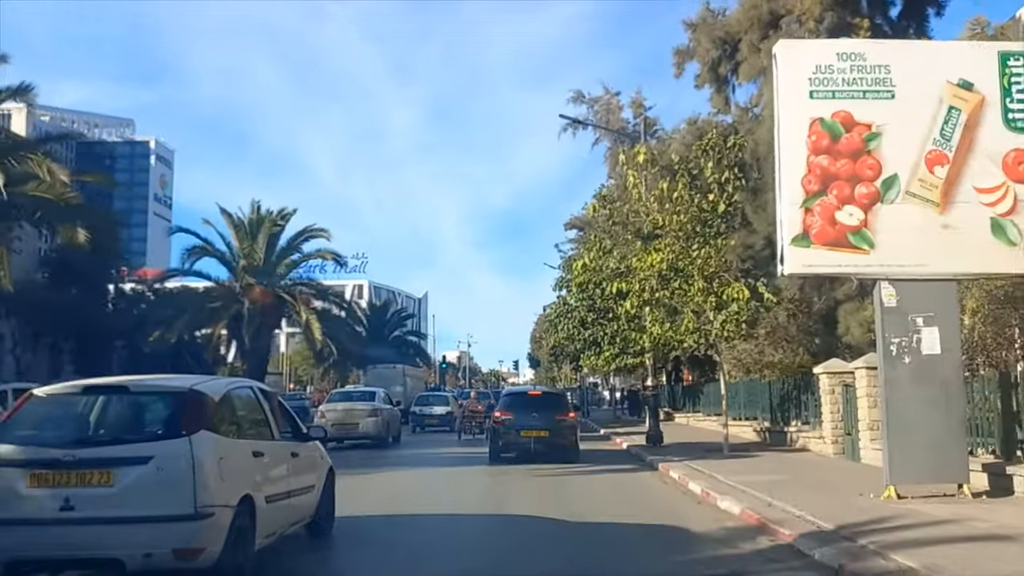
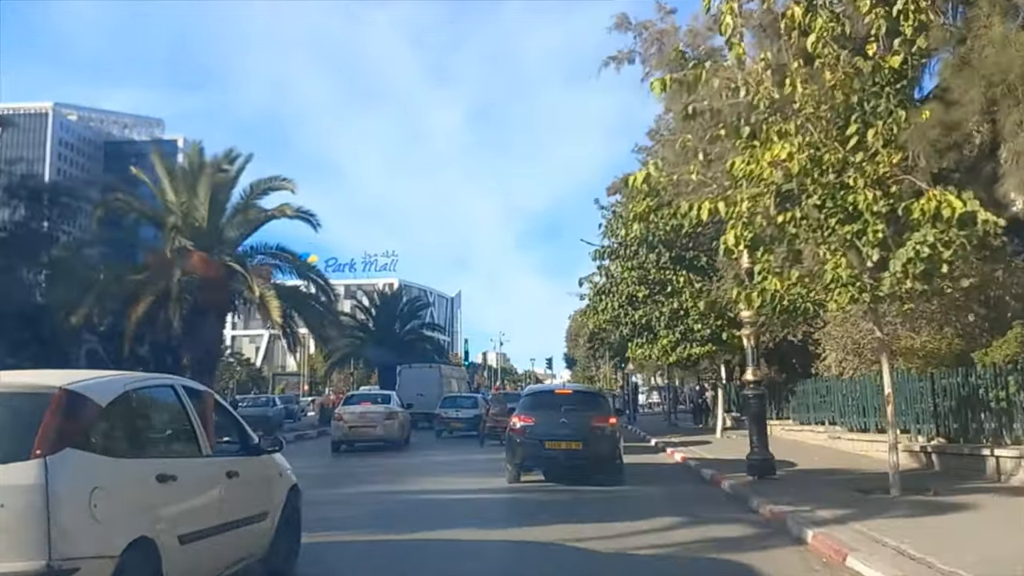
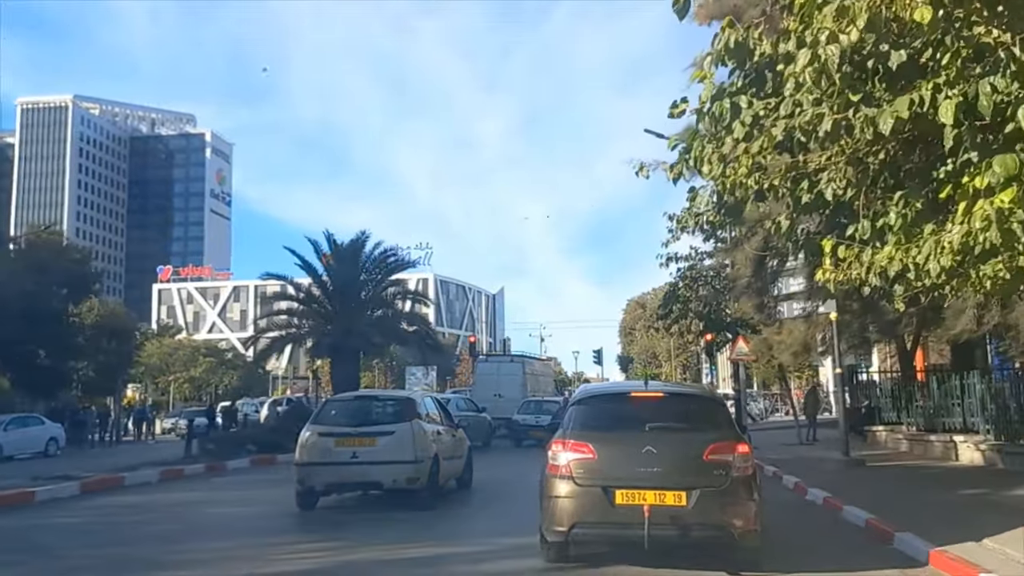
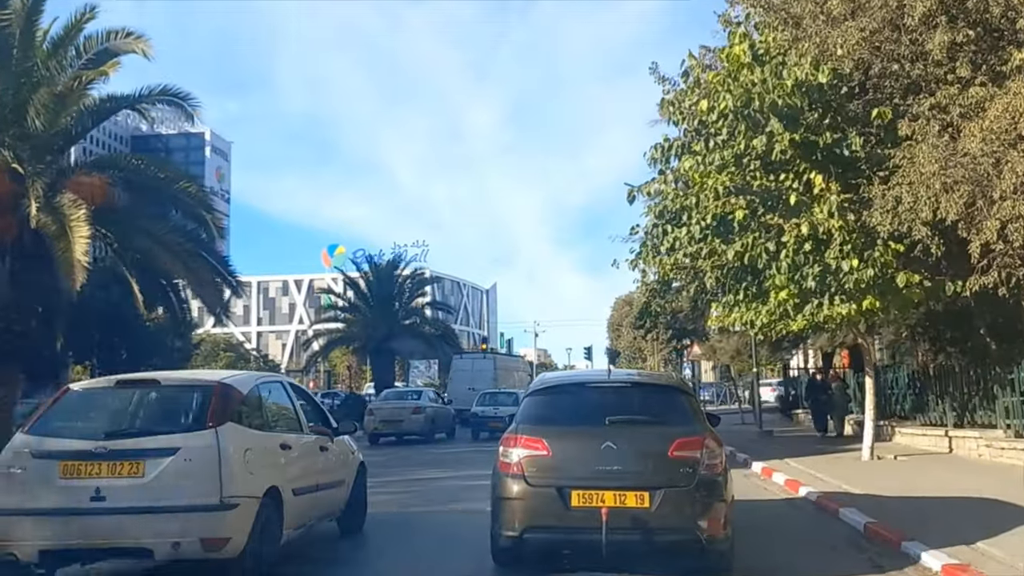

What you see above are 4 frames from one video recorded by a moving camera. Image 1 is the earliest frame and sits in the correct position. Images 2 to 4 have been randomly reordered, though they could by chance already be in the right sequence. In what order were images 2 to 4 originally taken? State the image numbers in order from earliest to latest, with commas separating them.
2, 4, 3
